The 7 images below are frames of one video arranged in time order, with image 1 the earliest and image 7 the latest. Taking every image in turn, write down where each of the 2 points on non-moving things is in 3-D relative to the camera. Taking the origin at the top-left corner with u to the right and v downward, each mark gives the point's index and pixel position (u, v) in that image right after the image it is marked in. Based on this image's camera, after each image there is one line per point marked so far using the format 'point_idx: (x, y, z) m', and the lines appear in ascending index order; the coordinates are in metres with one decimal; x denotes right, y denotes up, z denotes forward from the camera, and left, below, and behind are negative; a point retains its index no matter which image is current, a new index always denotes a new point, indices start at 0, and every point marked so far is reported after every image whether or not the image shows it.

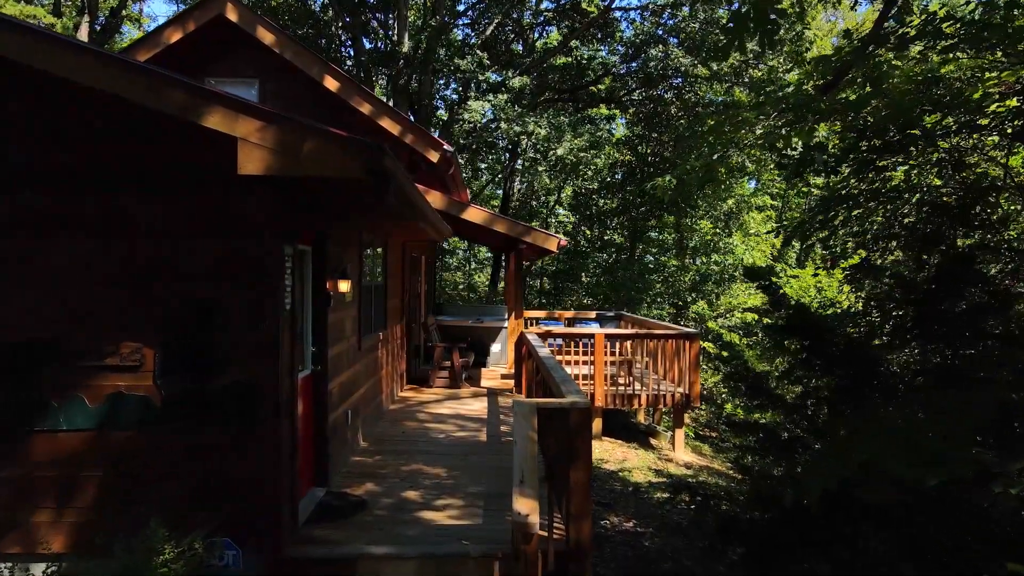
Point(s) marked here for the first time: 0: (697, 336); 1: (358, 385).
0: (+3.1, -0.8, +8.4) m
1: (-1.8, -1.2, +5.8) m
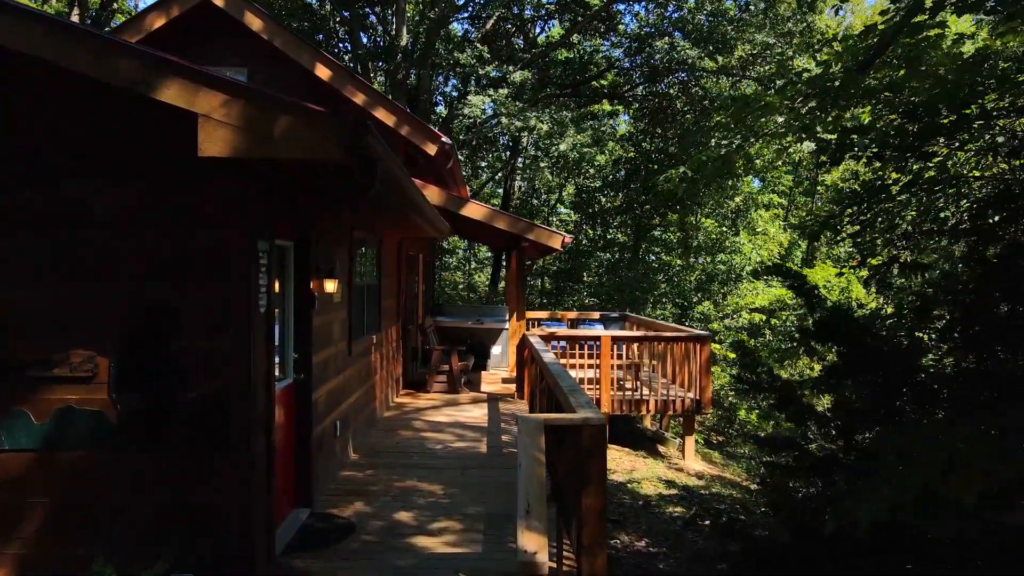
0: (+3.2, -0.8, +7.9) m
1: (-1.8, -1.2, +5.4) m
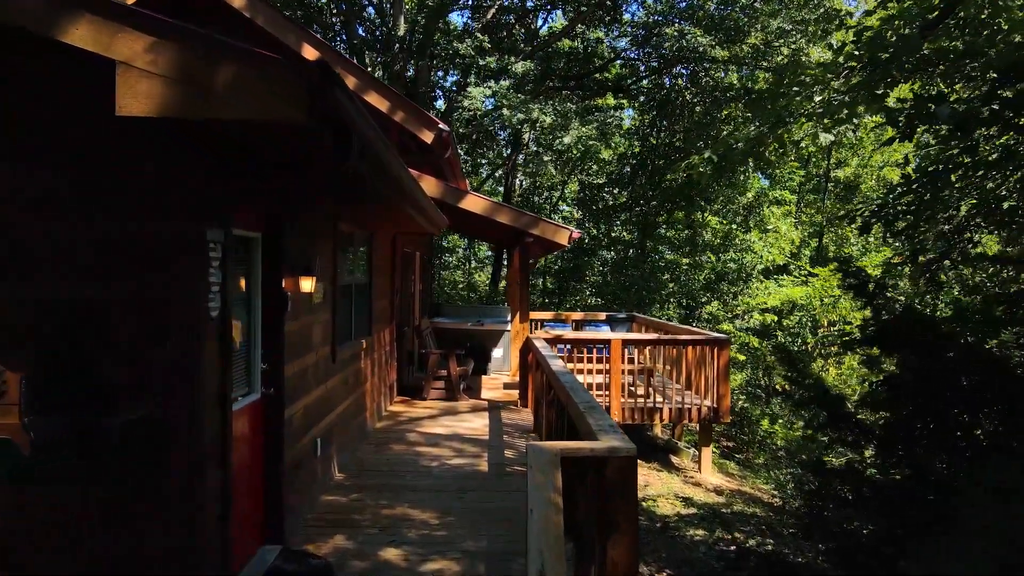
0: (+3.2, -0.8, +7.4) m
1: (-1.7, -1.1, +4.8) m
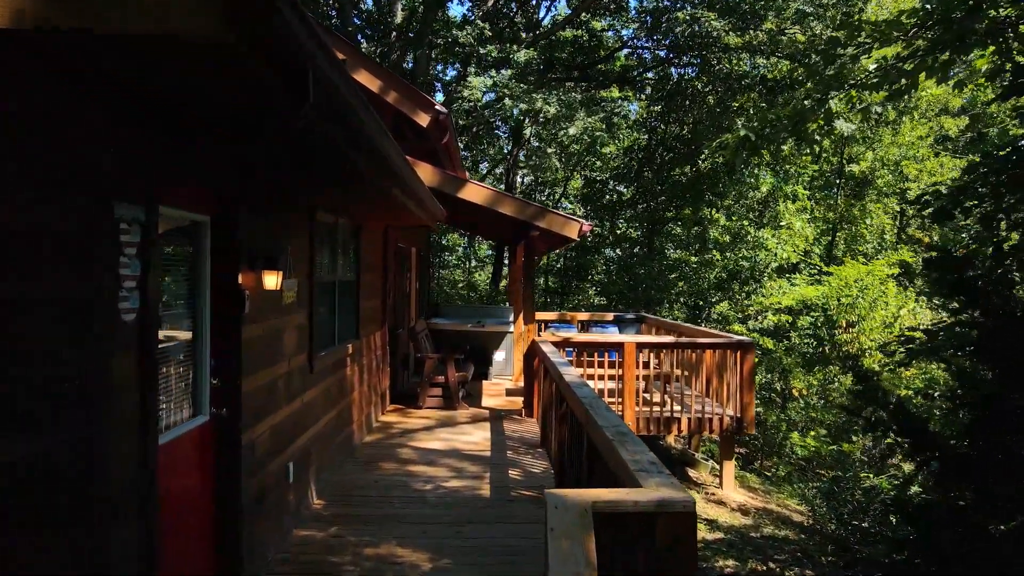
0: (+3.3, -0.8, +6.7) m
1: (-1.7, -1.1, +4.1) m
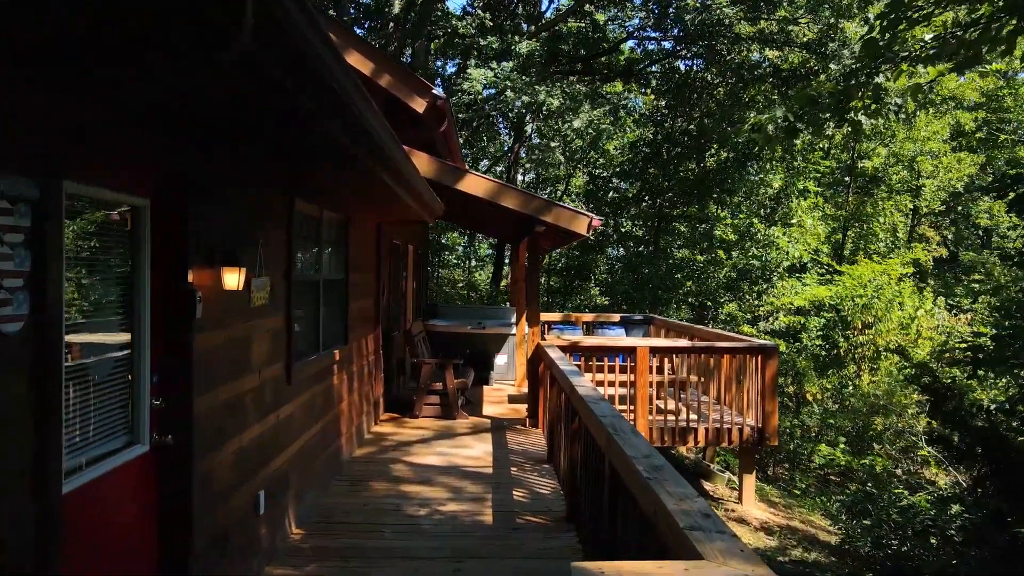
0: (+3.3, -0.8, +6.2) m
1: (-1.6, -1.1, +3.6) m
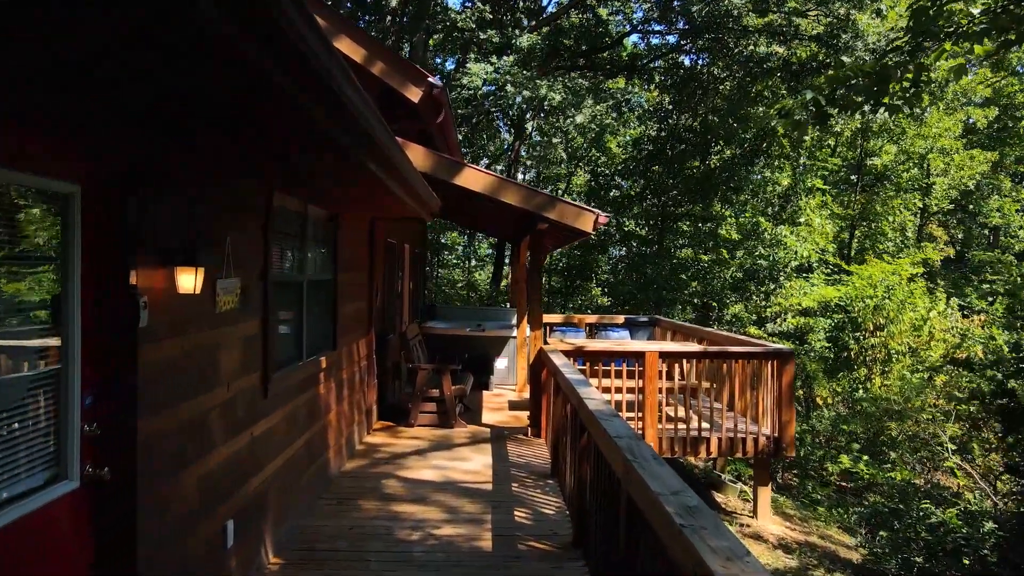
0: (+3.3, -0.8, +5.8) m
1: (-1.6, -1.1, +3.2) m
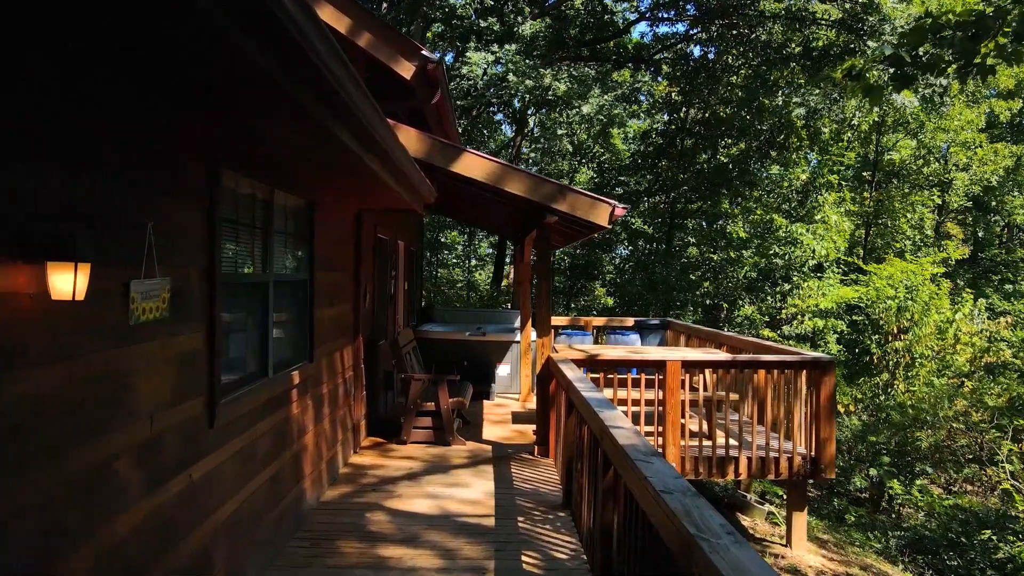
0: (+3.4, -0.8, +5.2) m
1: (-1.6, -1.1, +2.6) m
